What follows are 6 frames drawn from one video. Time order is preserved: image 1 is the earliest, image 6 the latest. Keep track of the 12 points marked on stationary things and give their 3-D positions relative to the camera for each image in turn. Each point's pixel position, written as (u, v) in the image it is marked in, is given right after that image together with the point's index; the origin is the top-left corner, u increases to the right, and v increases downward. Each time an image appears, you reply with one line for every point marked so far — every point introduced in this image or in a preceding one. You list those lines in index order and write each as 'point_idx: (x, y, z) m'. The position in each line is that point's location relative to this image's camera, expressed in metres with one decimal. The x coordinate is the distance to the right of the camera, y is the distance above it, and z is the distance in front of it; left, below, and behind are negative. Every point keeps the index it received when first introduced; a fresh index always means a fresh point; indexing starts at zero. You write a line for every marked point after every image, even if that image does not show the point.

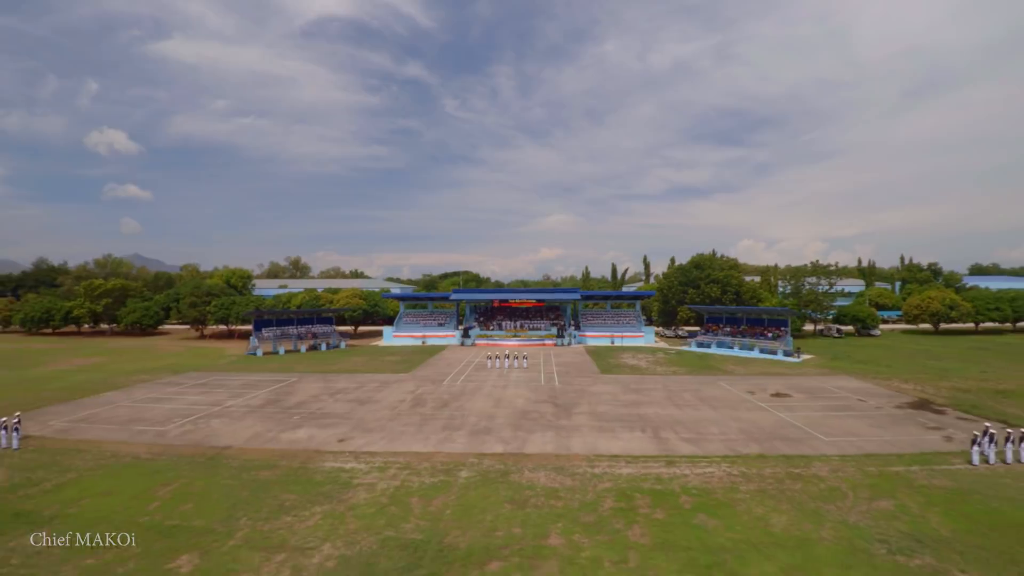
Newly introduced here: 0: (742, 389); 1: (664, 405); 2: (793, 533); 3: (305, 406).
0: (+9.0, -3.9, +18.4) m
1: (+5.0, -3.8, +15.3) m
2: (+4.6, -3.9, +7.7) m
3: (-6.9, -4.0, +16.0) m
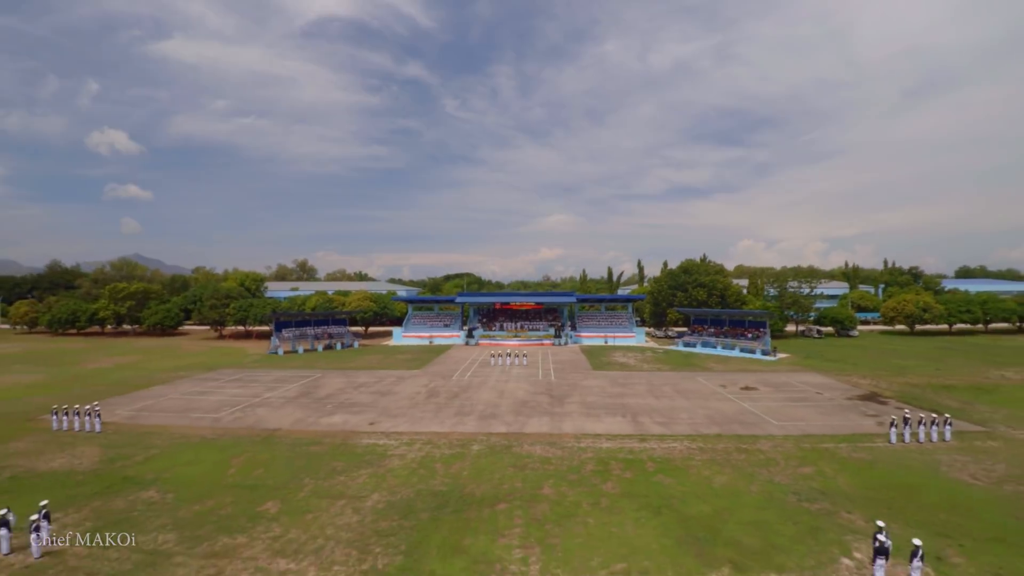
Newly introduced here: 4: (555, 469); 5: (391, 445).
0: (+9.0, -4.2, +20.8) m
1: (+5.0, -4.0, +17.7) m
2: (+4.7, -4.2, +10.1) m
3: (-6.9, -4.3, +18.4) m
4: (+1.0, -4.1, +10.6) m
5: (-3.2, -4.2, +12.6) m
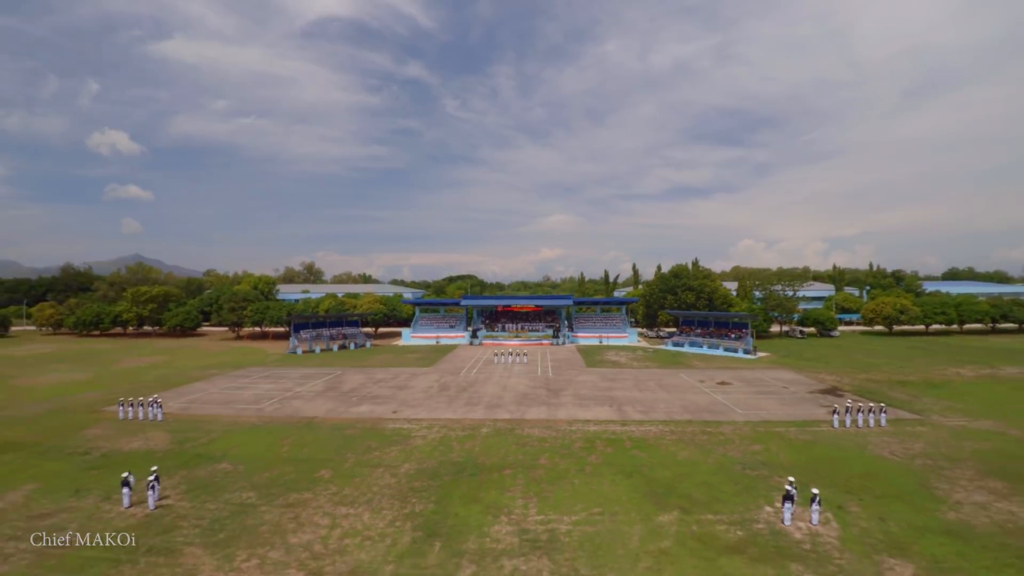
0: (+9.1, -4.5, +23.3) m
1: (+5.1, -4.3, +20.2) m
2: (+4.8, -4.5, +12.6) m
3: (-6.8, -4.6, +20.9) m
4: (+1.1, -4.4, +13.0) m
5: (-3.1, -4.5, +15.0) m
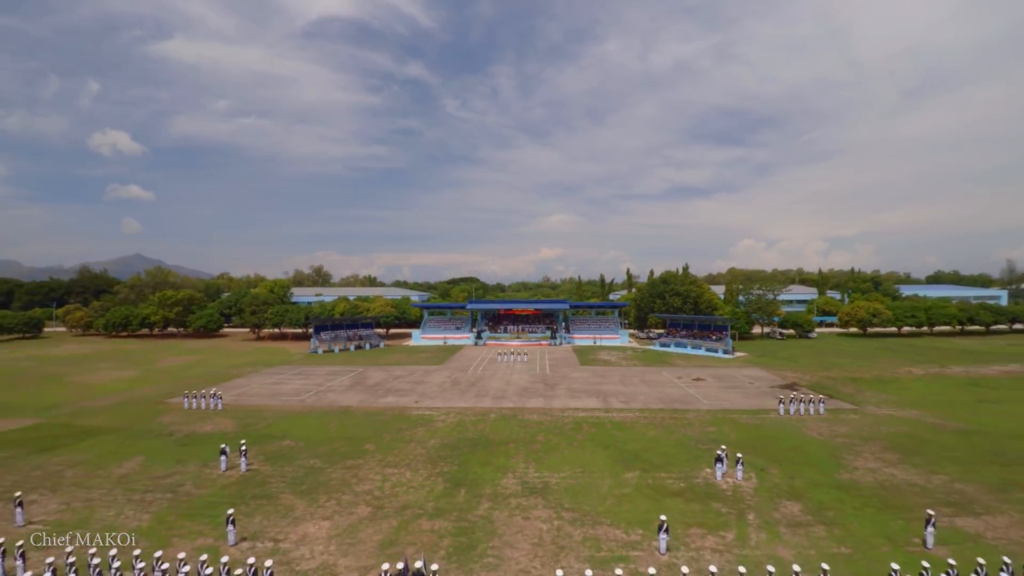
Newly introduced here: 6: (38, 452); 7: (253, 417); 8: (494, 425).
0: (+9.3, -4.9, +26.6) m
1: (+5.2, -4.8, +23.5) m
2: (+4.9, -5.0, +15.9) m
3: (-6.7, -5.0, +24.2) m
4: (+1.2, -4.8, +16.3) m
5: (-3.0, -4.9, +18.3) m
6: (-16.1, -5.6, +16.0) m
7: (-10.4, -5.2, +19.0) m
8: (-0.6, -4.9, +16.7) m
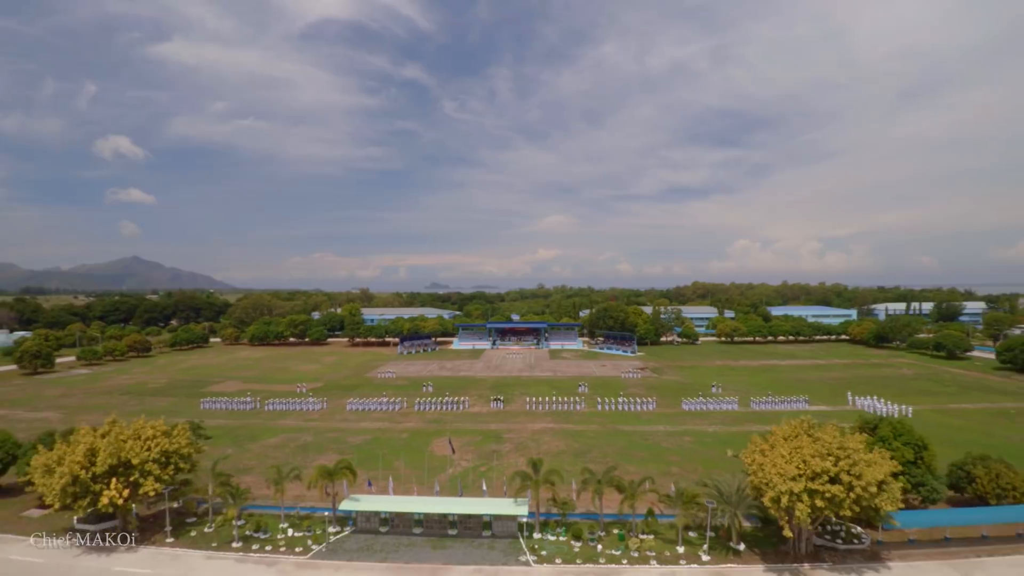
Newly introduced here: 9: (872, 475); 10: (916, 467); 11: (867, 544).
0: (+9.6, -9.0, +55.1) m
1: (+5.6, -8.8, +52.0) m
2: (+5.3, -9.0, +44.4) m
3: (-6.3, -9.1, +52.6) m
4: (+1.6, -8.9, +44.8) m
5: (-2.6, -9.0, +46.8) m
6: (-15.7, -9.7, +44.4) m
7: (-10.0, -9.3, +47.4) m
8: (-0.2, -8.9, +45.1) m
9: (+10.9, -5.7, +14.3) m
10: (+16.0, -7.1, +18.5) m
11: (+12.6, -9.1, +16.6) m
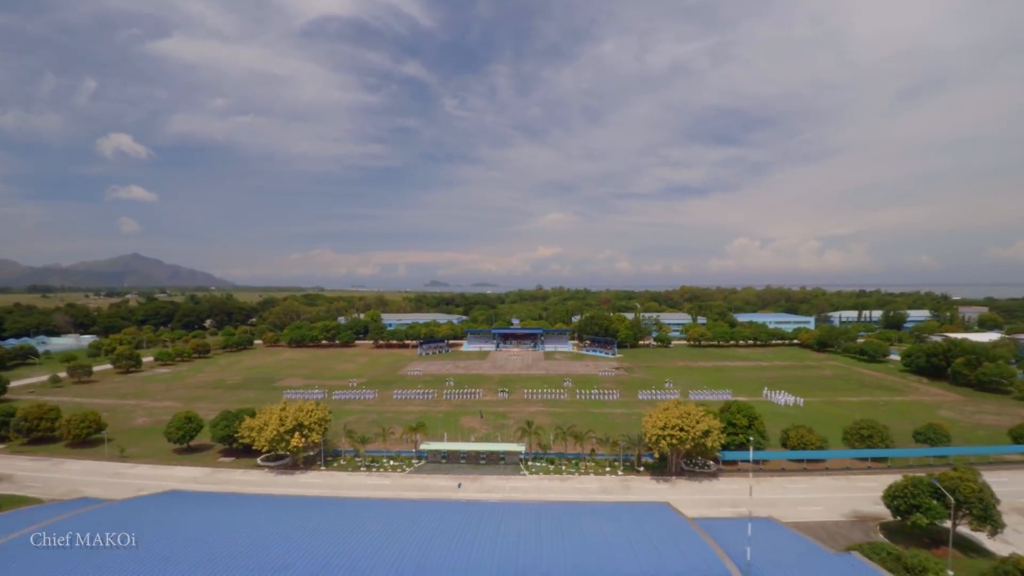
0: (+9.9, -11.2, +68.5) m
1: (+5.8, -11.1, +65.5) m
2: (+5.6, -11.3, +57.8) m
3: (-6.0, -11.4, +66.1) m
4: (+1.8, -11.2, +58.3) m
5: (-2.4, -11.3, +60.2) m
6: (-15.4, -12.0, +57.8) m
7: (-9.8, -11.6, +60.8) m
8: (0.0, -11.3, +58.6) m
9: (+11.2, -8.2, +27.7) m
10: (+16.2, -9.6, +32.0) m
11: (+12.9, -11.6, +30.1) m
